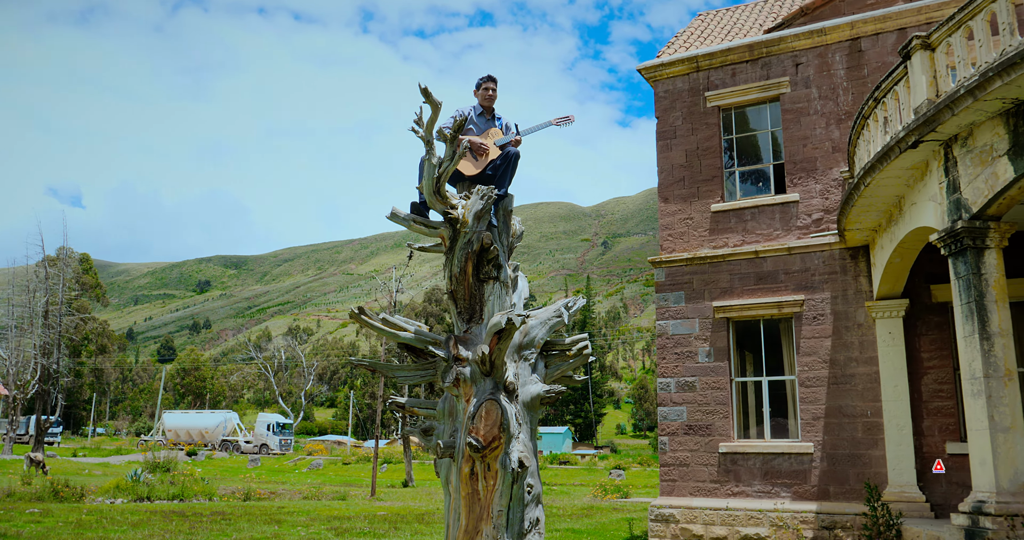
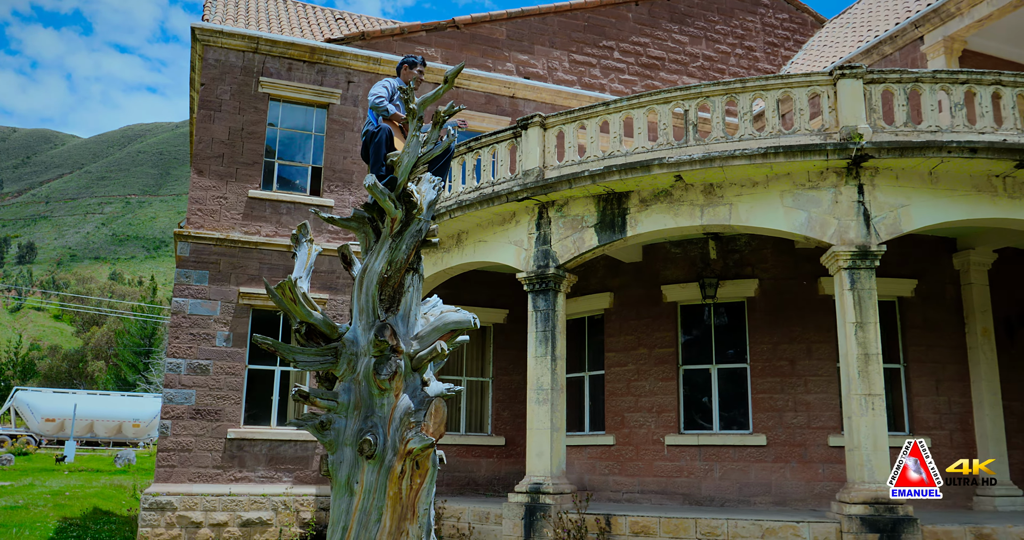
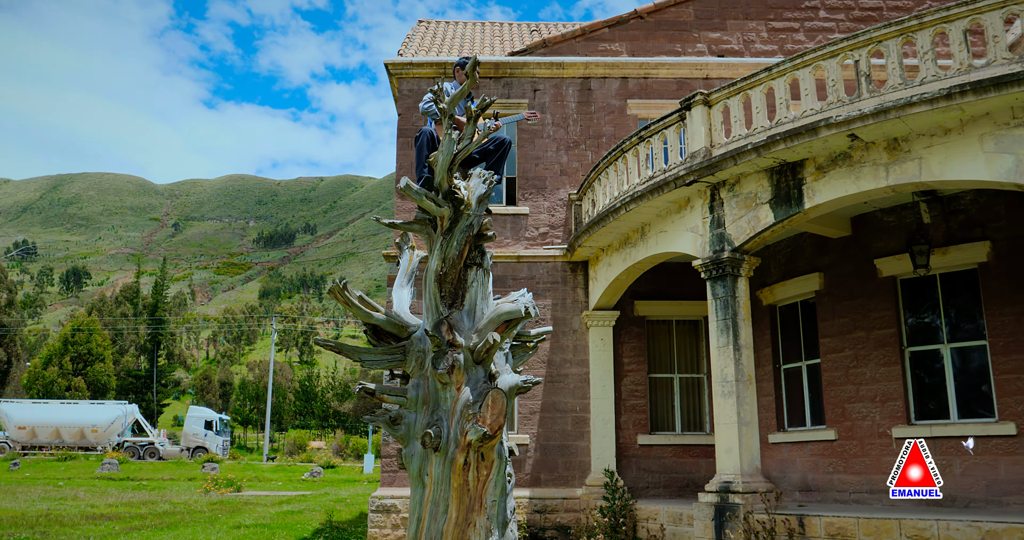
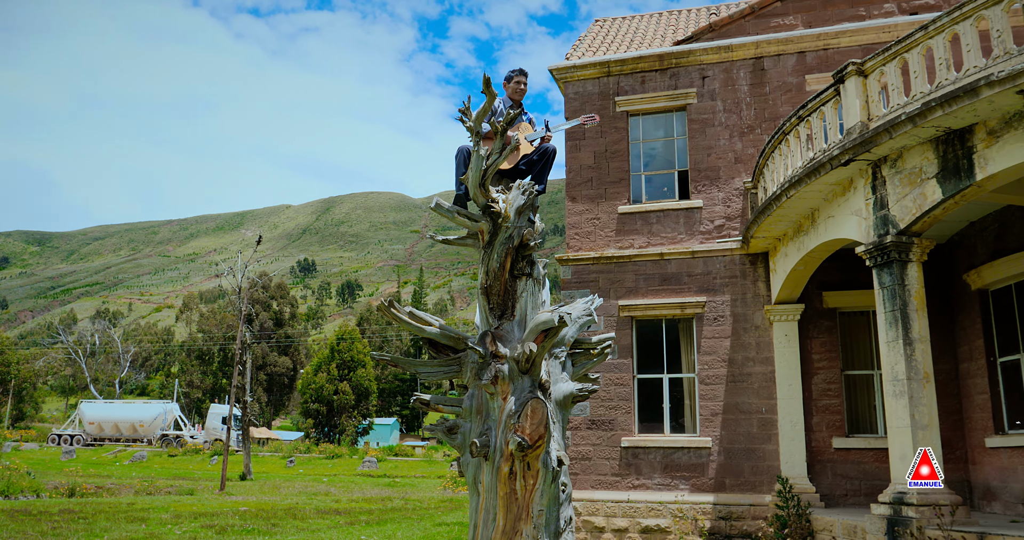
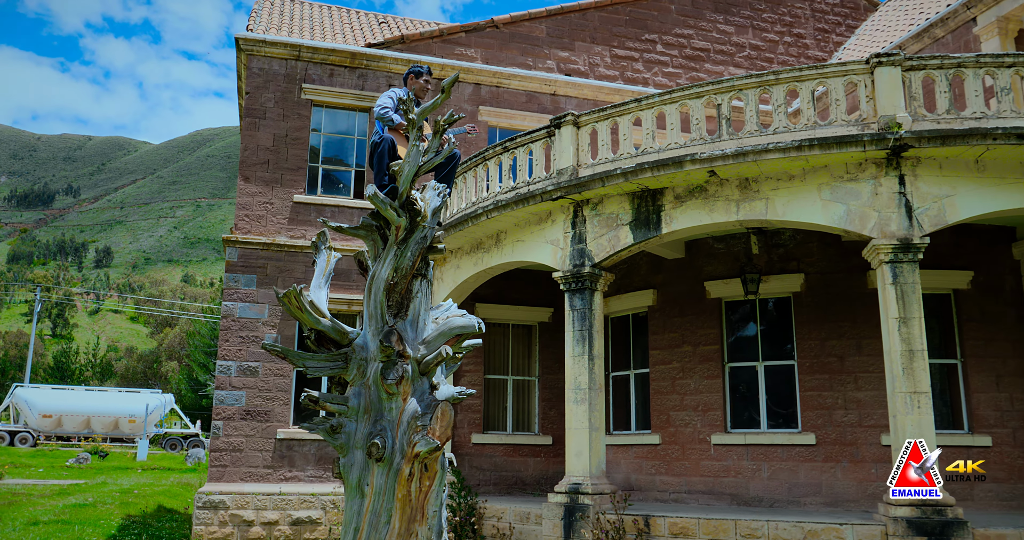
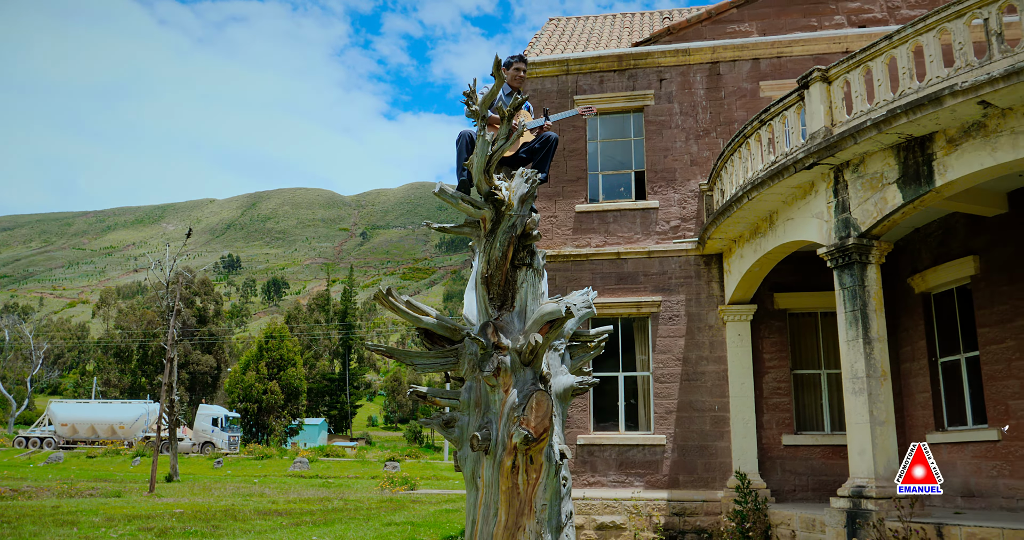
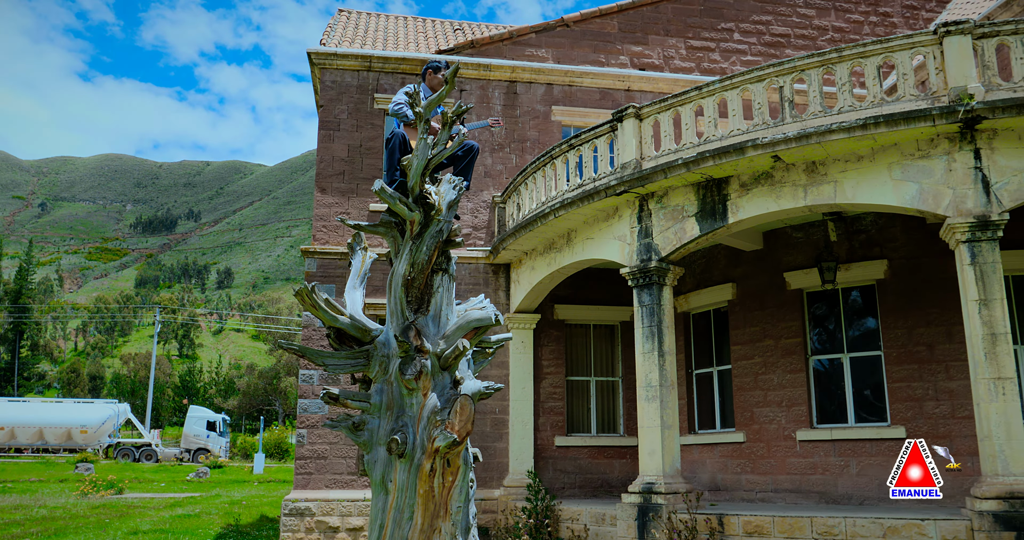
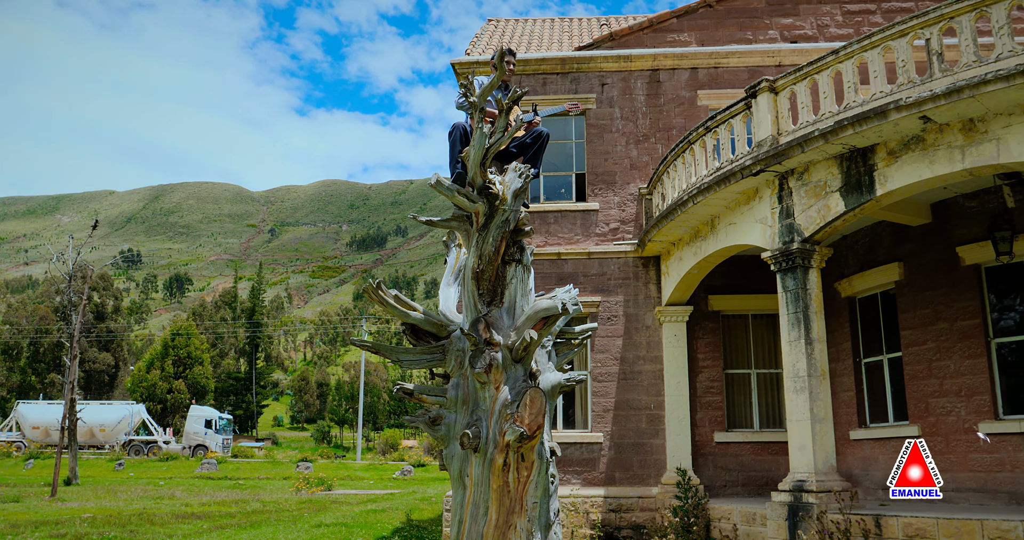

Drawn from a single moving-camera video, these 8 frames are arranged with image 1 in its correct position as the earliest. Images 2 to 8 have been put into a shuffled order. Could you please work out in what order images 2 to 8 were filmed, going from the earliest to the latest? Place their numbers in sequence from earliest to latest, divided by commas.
4, 6, 8, 3, 7, 5, 2
